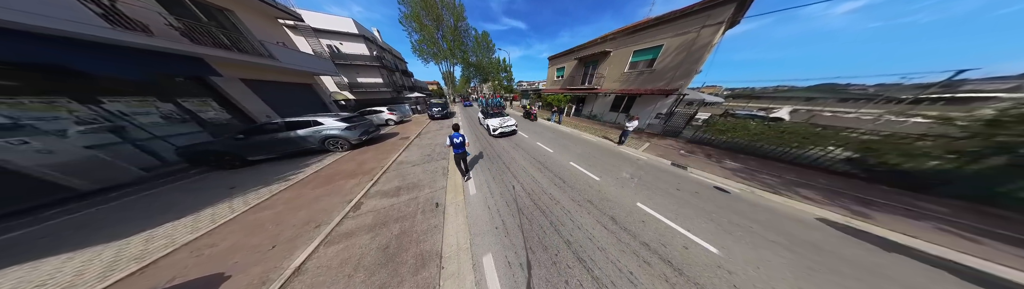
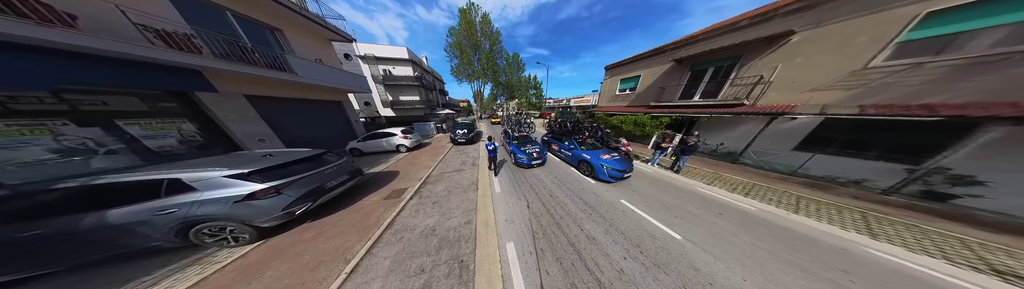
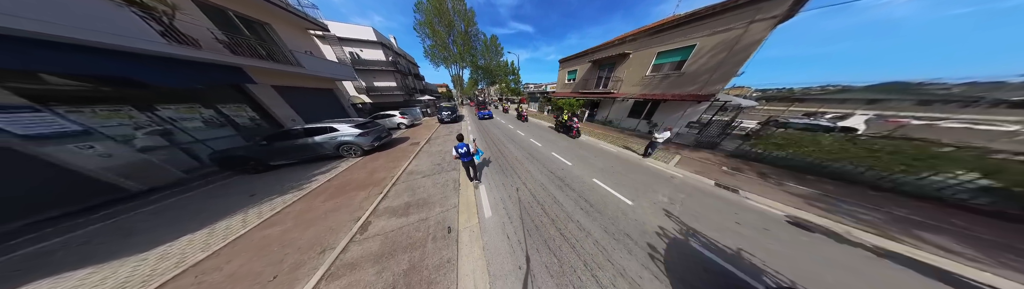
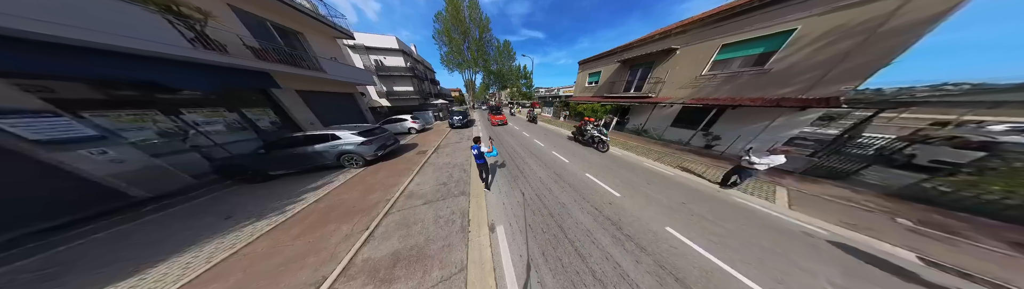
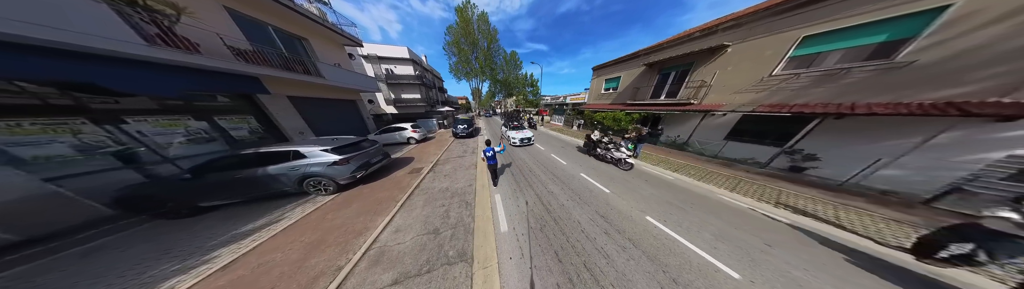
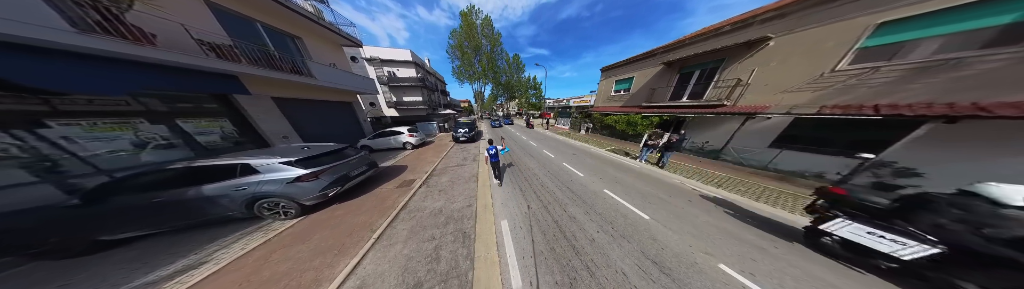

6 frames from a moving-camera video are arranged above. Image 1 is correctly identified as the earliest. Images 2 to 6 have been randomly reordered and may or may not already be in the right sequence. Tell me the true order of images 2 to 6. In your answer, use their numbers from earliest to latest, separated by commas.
3, 4, 5, 6, 2
